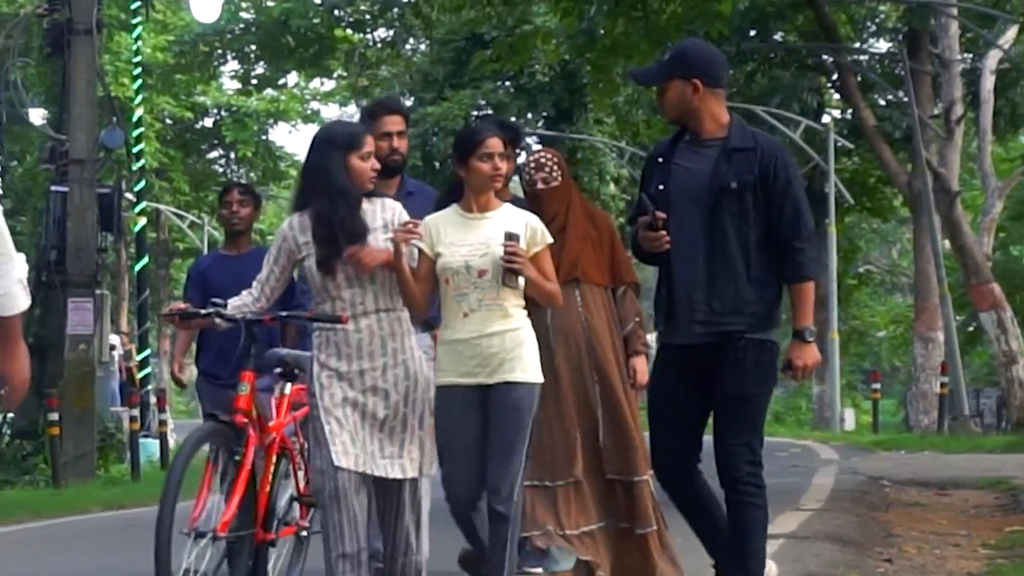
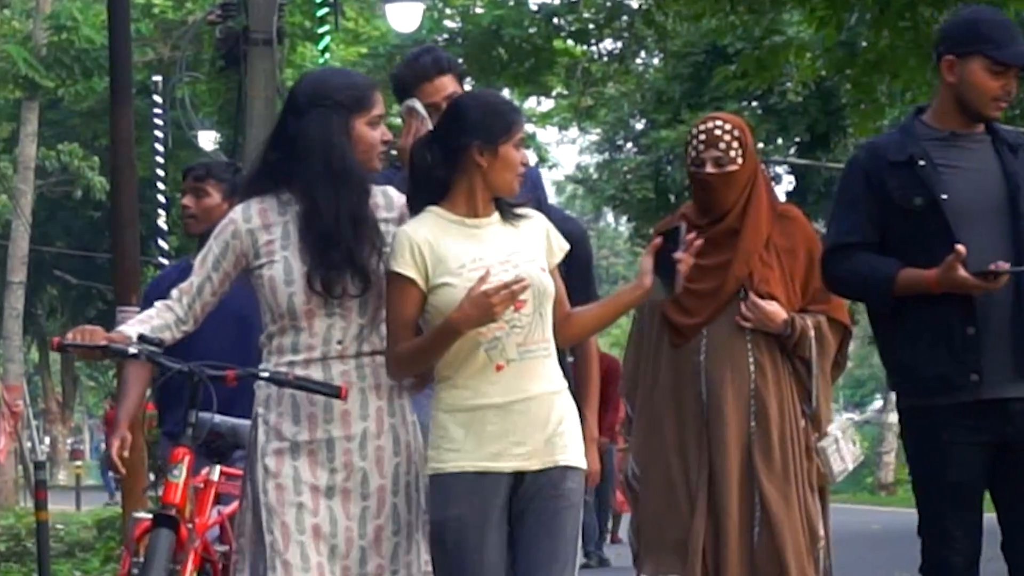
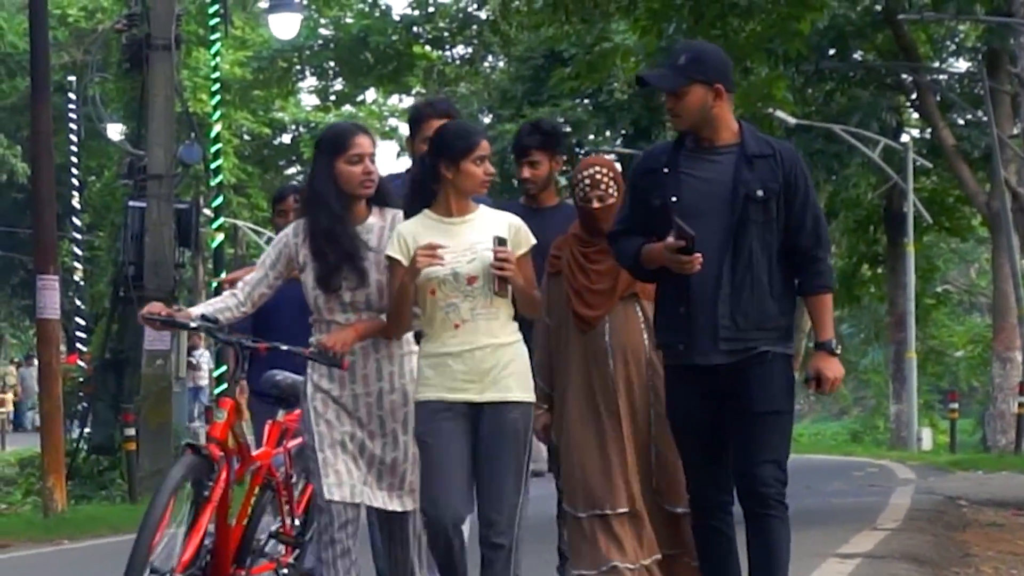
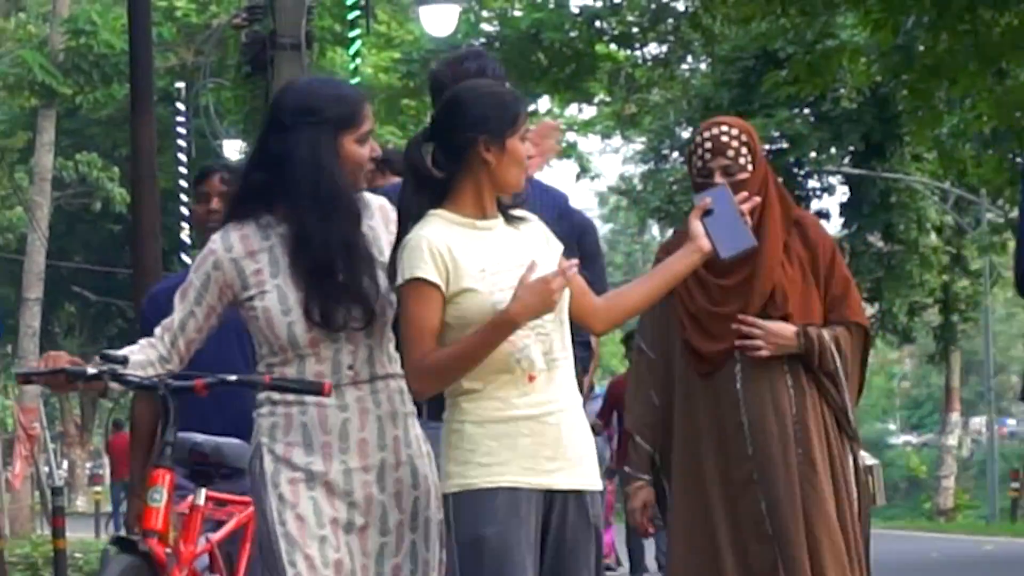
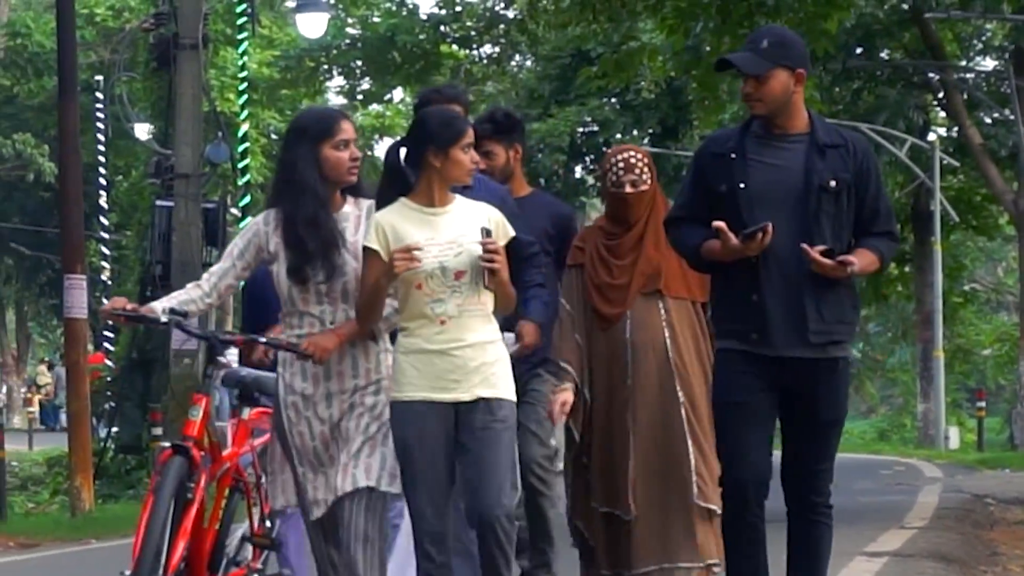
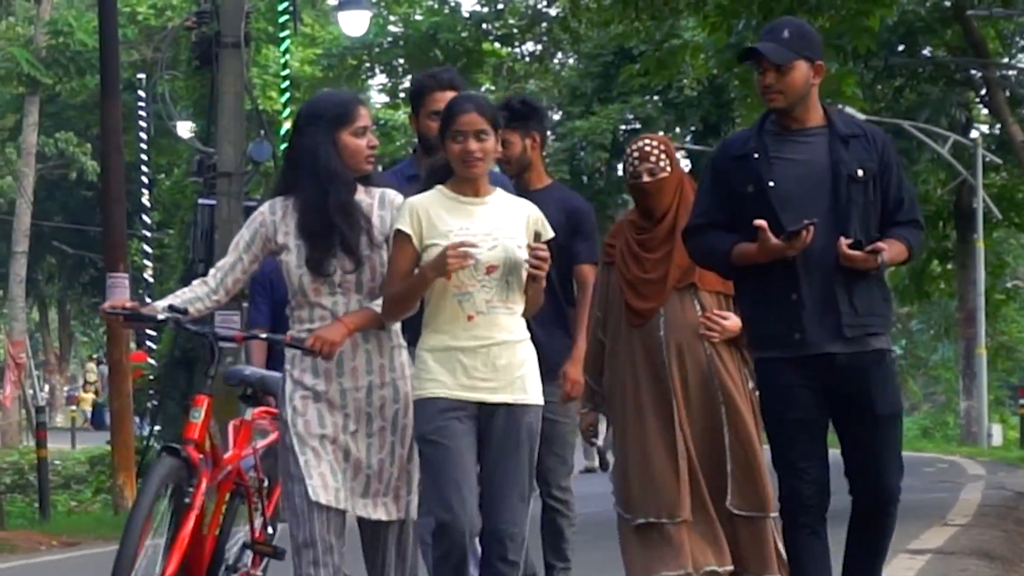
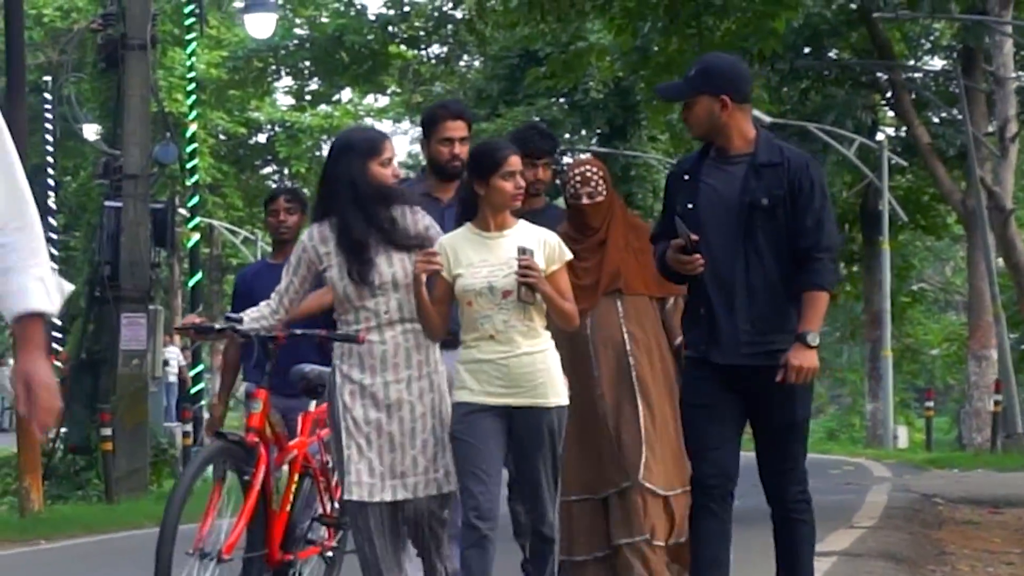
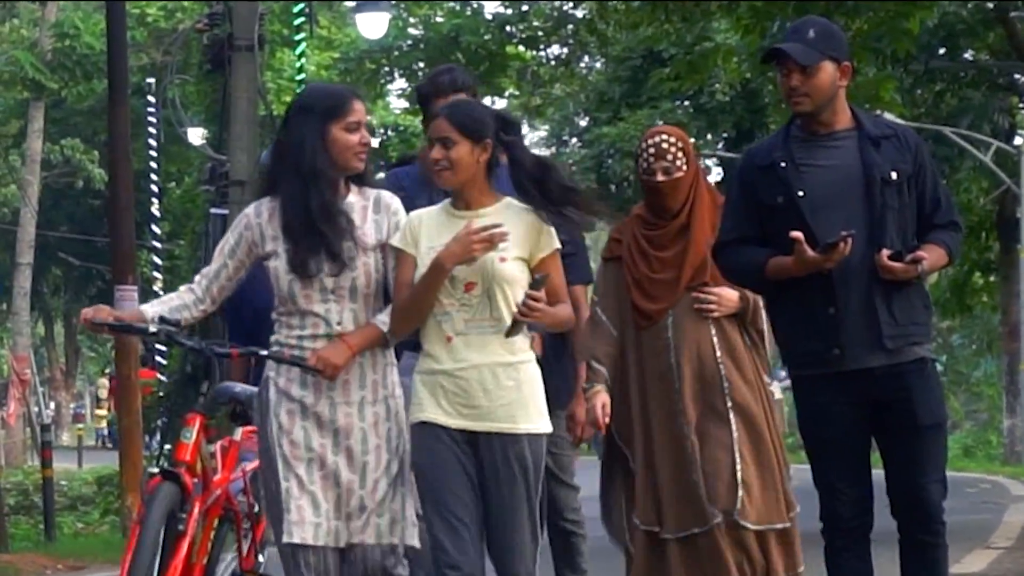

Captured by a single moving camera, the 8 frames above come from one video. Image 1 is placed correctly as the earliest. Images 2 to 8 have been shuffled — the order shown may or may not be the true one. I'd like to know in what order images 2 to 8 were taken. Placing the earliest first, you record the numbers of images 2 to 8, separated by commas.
7, 3, 5, 6, 8, 2, 4
